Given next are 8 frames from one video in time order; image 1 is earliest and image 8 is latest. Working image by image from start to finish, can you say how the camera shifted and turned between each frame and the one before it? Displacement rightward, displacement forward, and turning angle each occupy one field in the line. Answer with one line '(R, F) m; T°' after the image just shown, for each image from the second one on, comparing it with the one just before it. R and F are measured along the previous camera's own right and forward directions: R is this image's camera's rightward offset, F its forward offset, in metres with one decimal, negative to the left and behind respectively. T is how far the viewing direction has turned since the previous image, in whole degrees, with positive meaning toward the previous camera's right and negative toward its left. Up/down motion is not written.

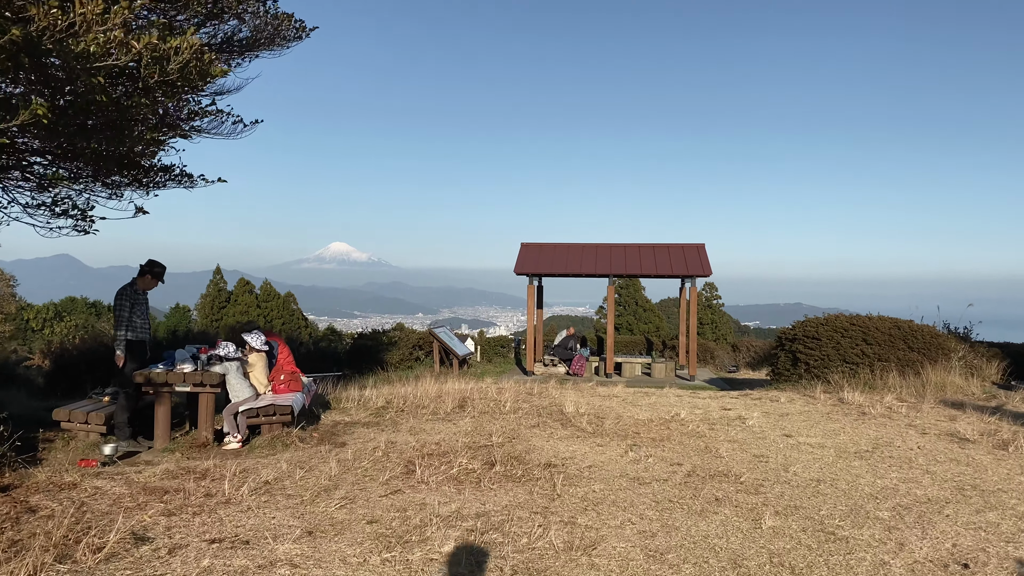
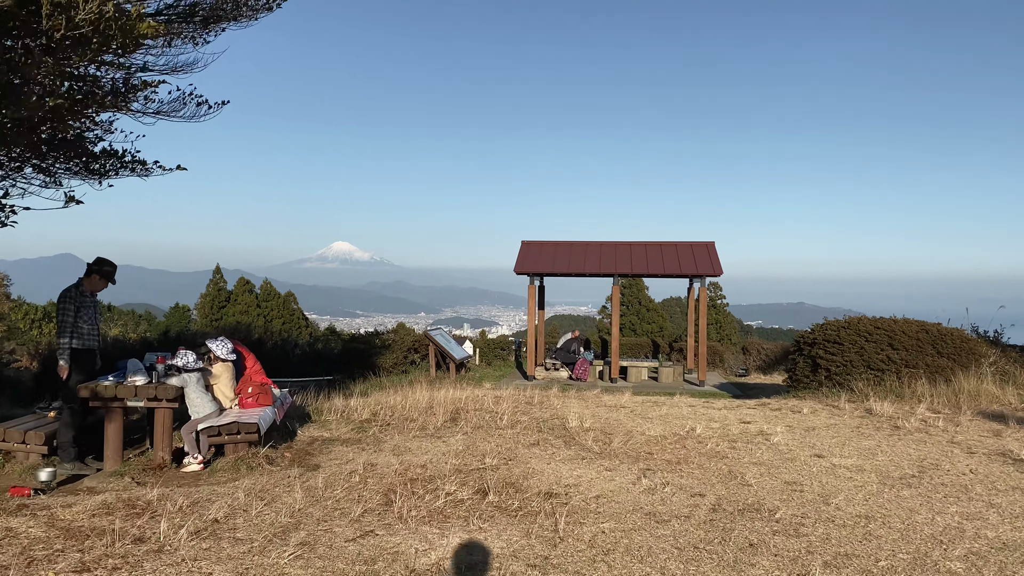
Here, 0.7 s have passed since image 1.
(+0.1, +0.8) m; 0°
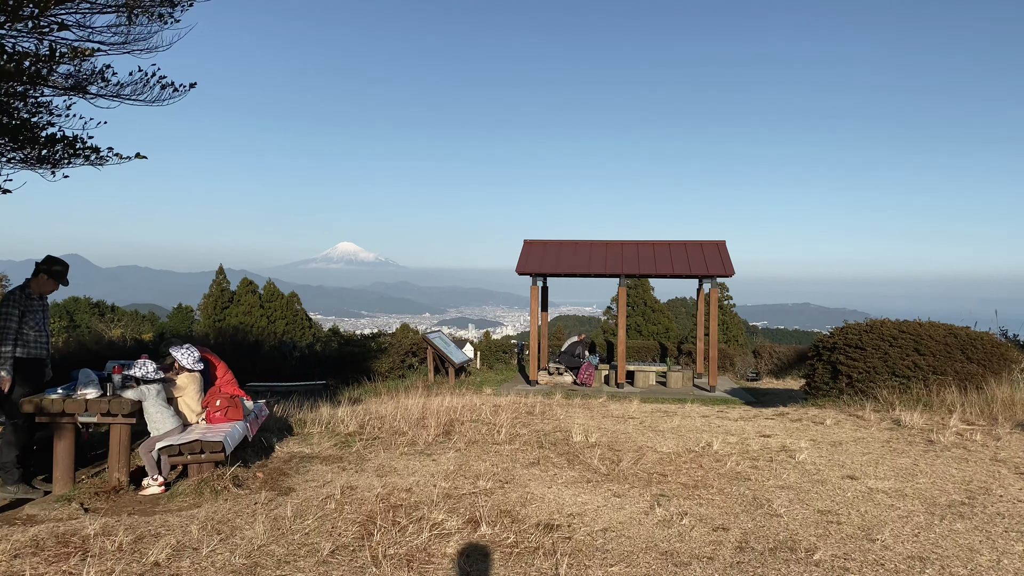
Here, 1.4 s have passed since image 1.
(+0.1, +0.7) m; 0°
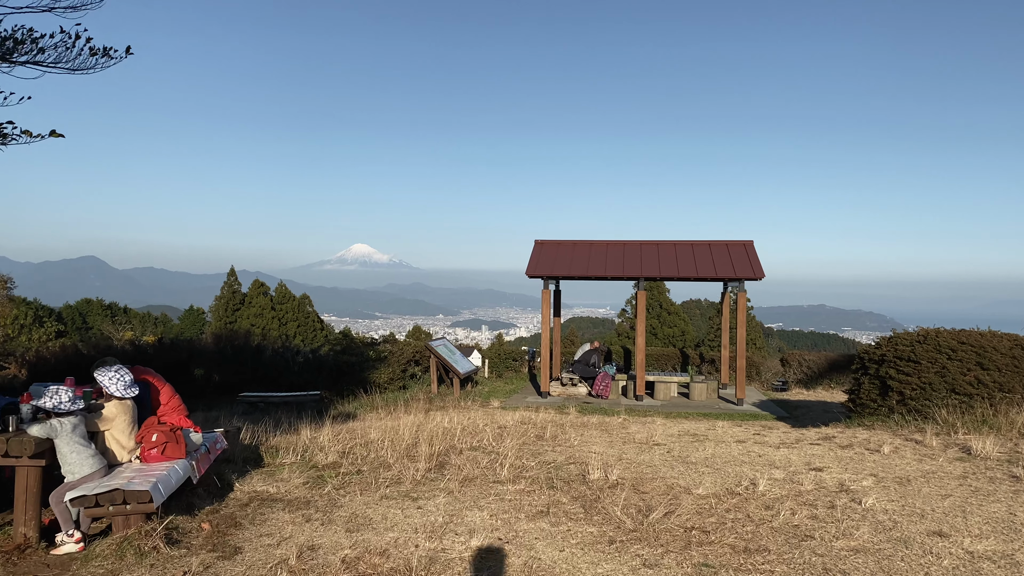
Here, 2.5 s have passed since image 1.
(+0.1, +1.1) m; -1°
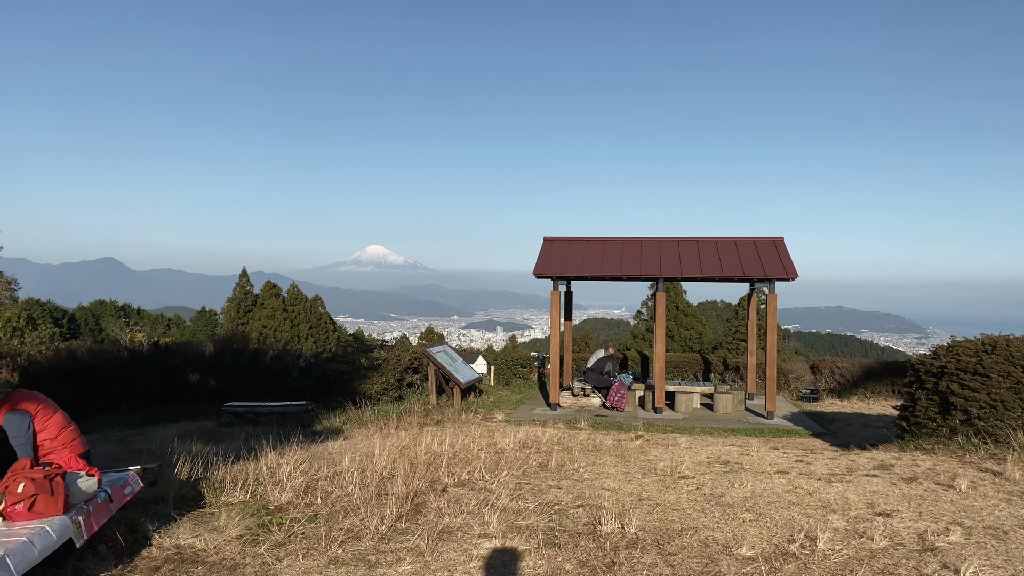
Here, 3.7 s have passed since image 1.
(+0.2, +1.2) m; -1°
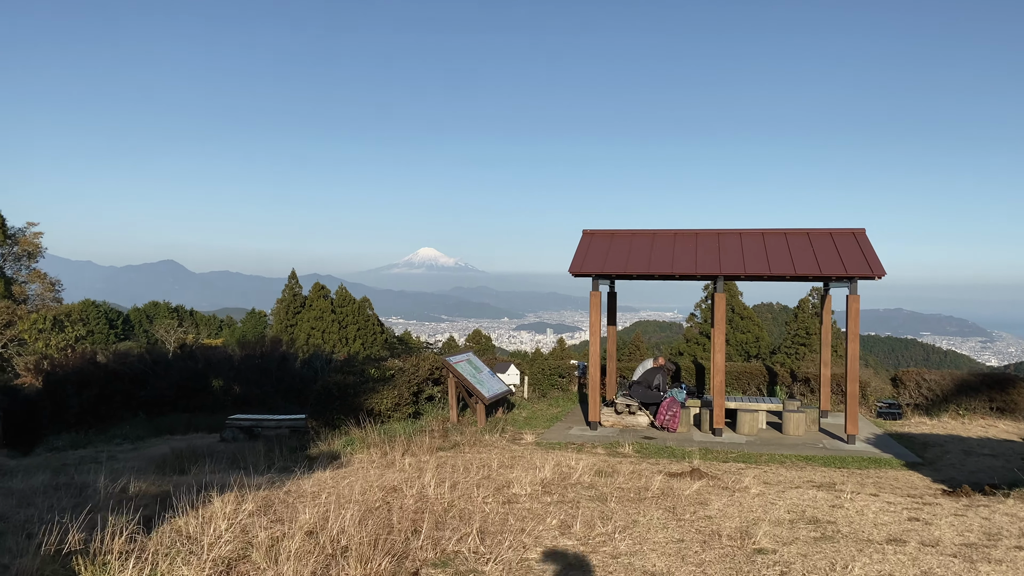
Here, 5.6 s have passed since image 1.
(+0.3, +1.7) m; -4°
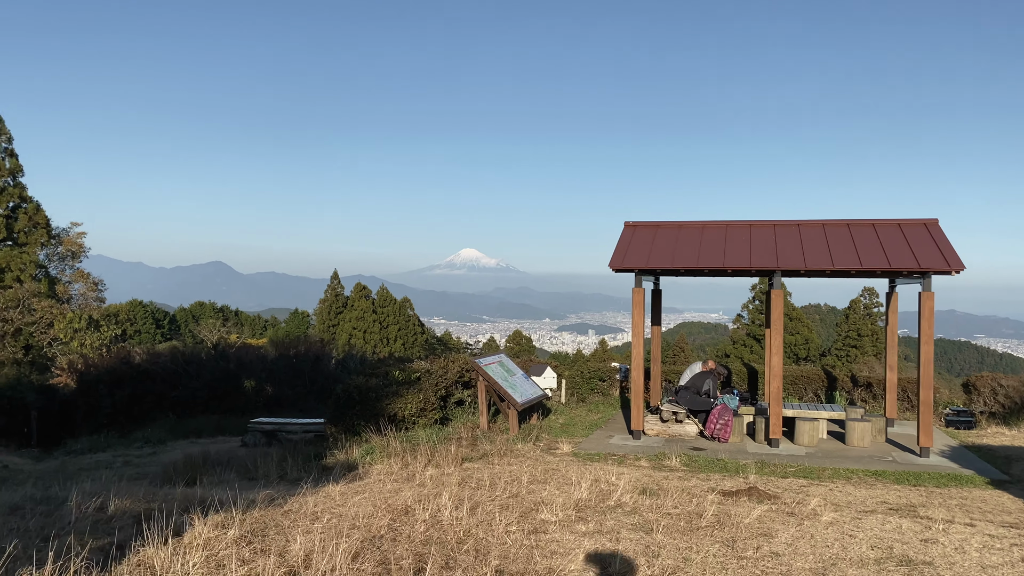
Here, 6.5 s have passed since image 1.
(+0.1, +0.8) m; -4°
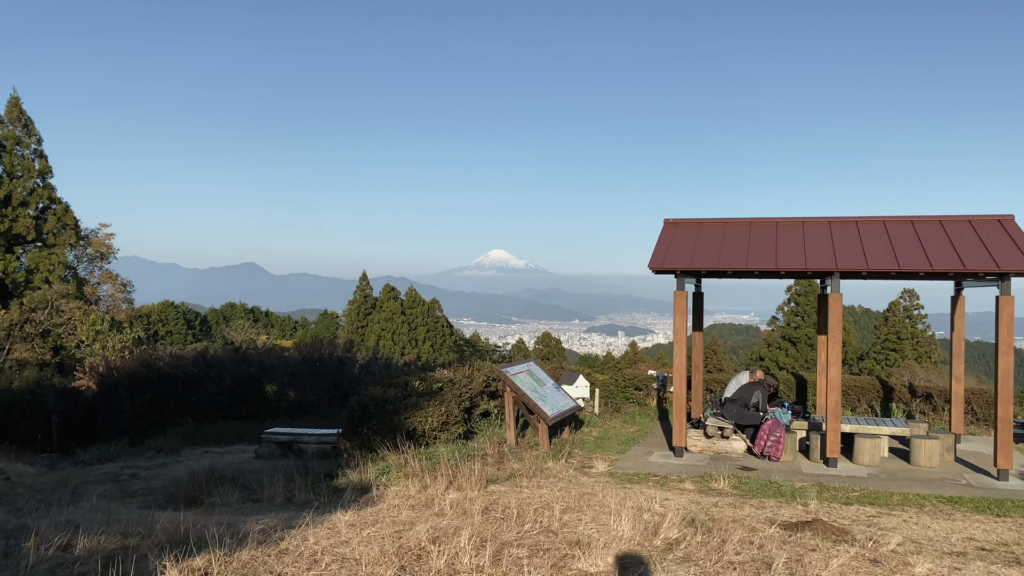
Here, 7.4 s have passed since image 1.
(0.0, +0.8) m; -3°
